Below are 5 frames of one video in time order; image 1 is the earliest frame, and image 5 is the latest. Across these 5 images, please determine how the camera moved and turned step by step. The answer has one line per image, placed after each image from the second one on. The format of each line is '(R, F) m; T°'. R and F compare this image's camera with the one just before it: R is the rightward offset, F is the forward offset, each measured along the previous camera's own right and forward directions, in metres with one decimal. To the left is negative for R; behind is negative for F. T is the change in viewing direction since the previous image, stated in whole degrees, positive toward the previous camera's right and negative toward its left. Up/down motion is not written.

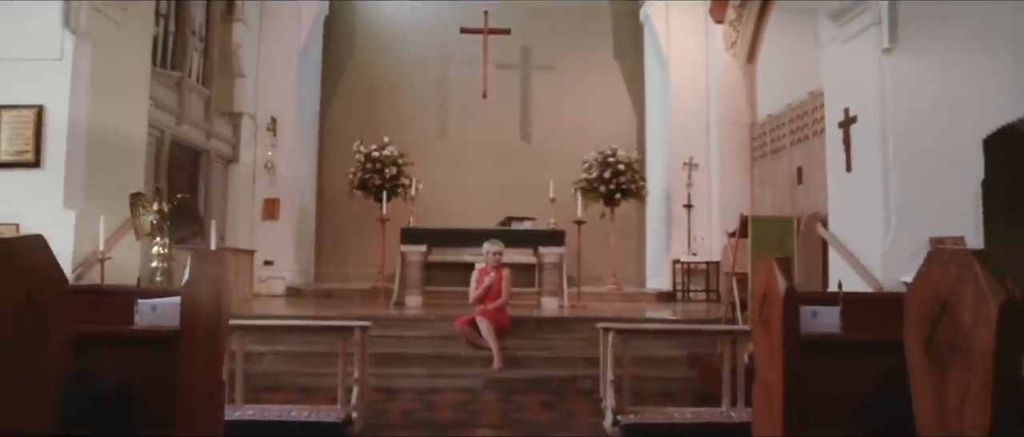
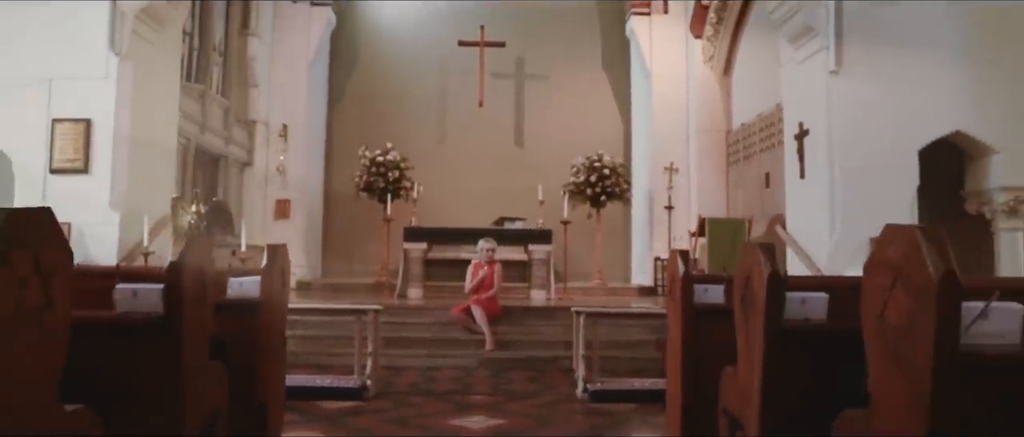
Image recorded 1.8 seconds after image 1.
(+0.1, -0.7) m; 0°
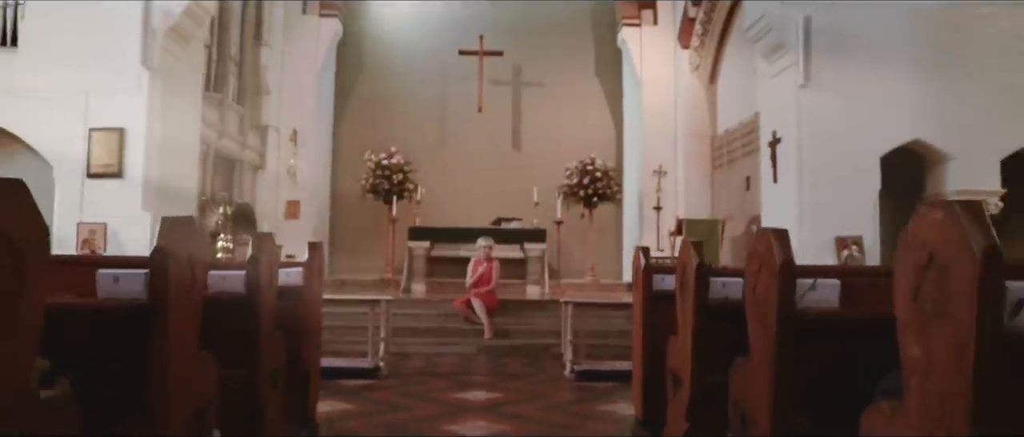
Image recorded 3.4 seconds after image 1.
(0.0, -0.6) m; 0°
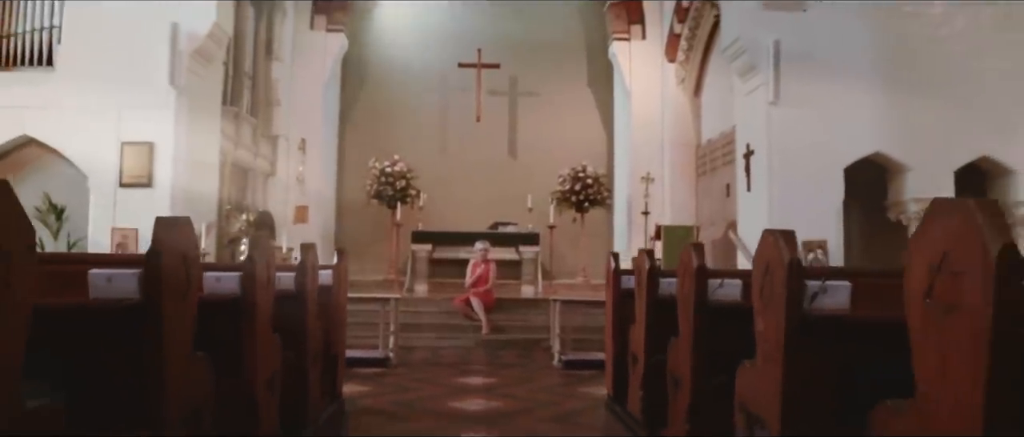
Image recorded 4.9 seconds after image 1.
(0.0, -0.6) m; 0°
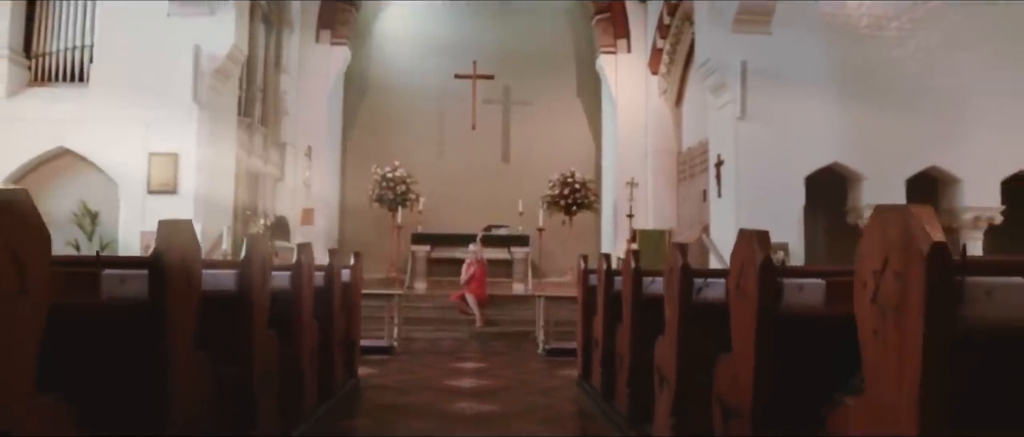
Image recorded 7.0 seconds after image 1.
(+0.1, -0.7) m; 0°
